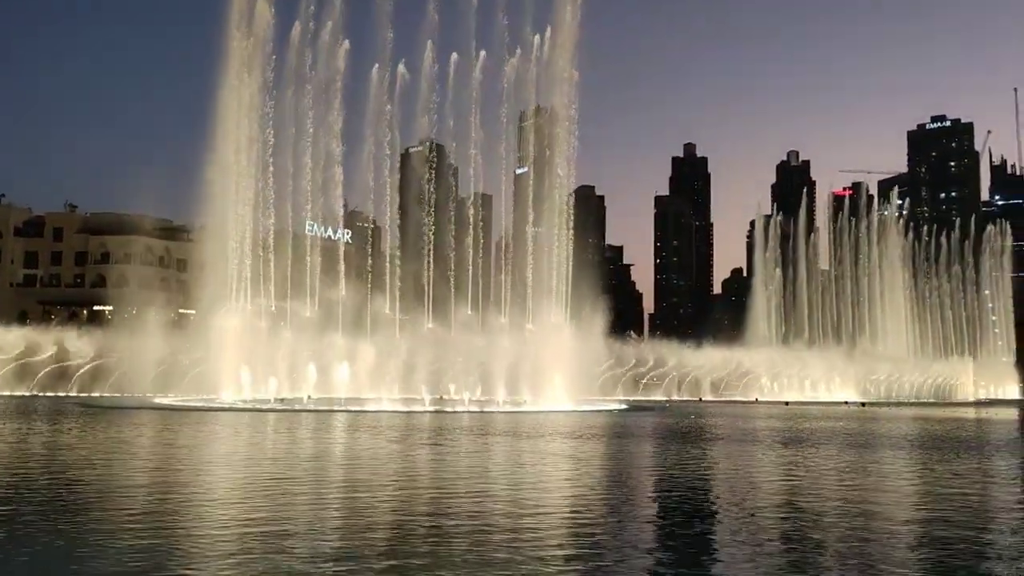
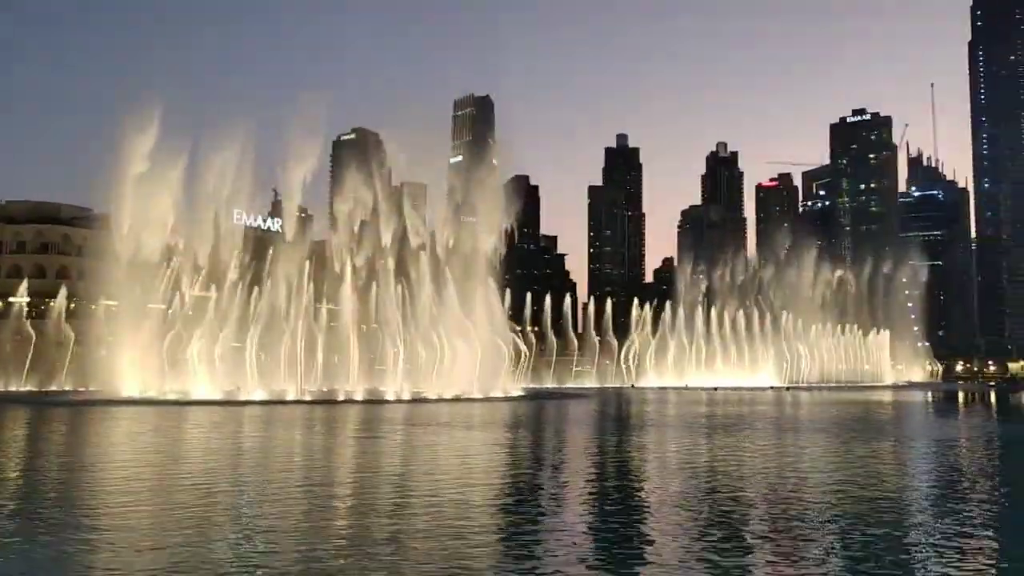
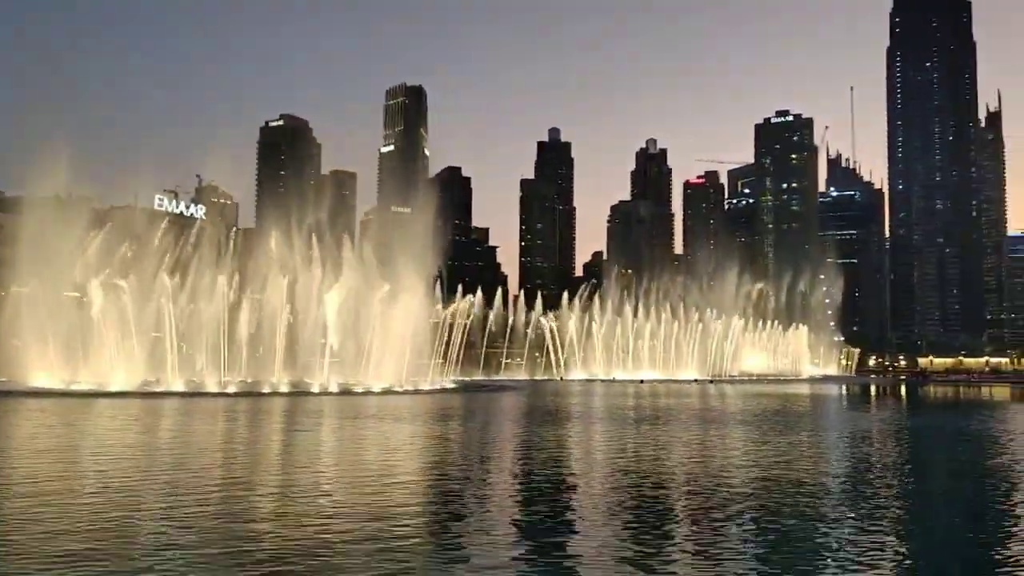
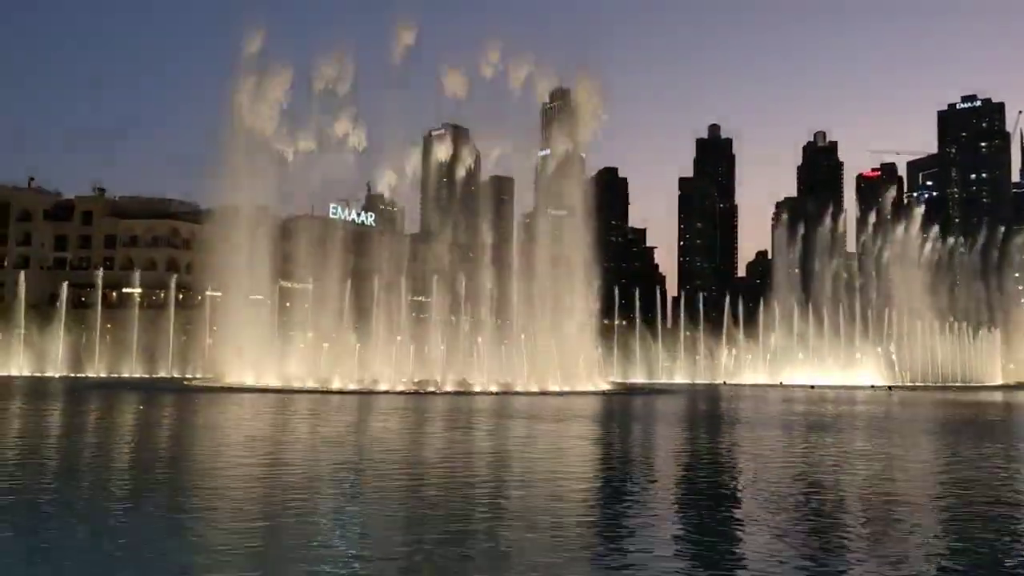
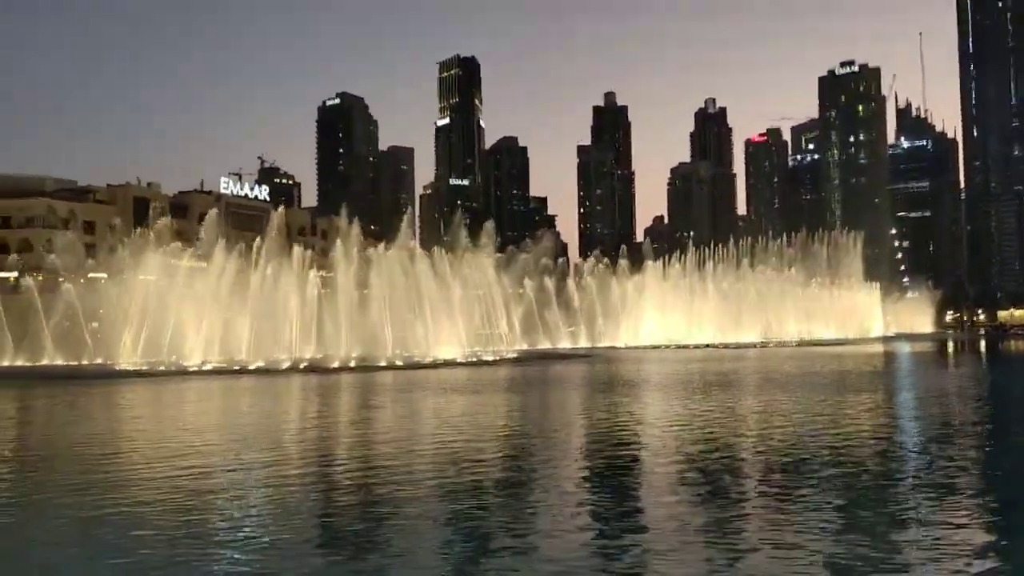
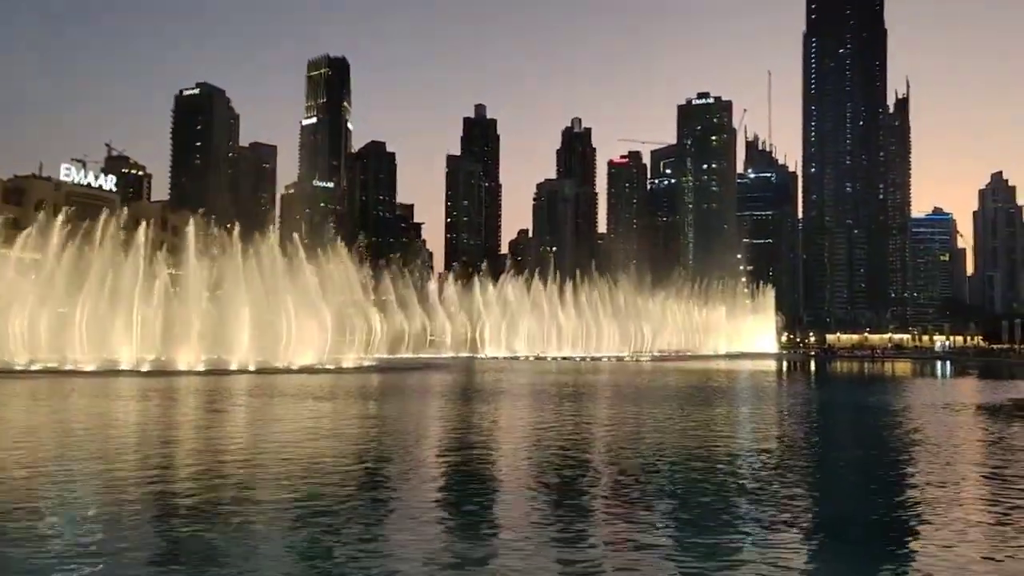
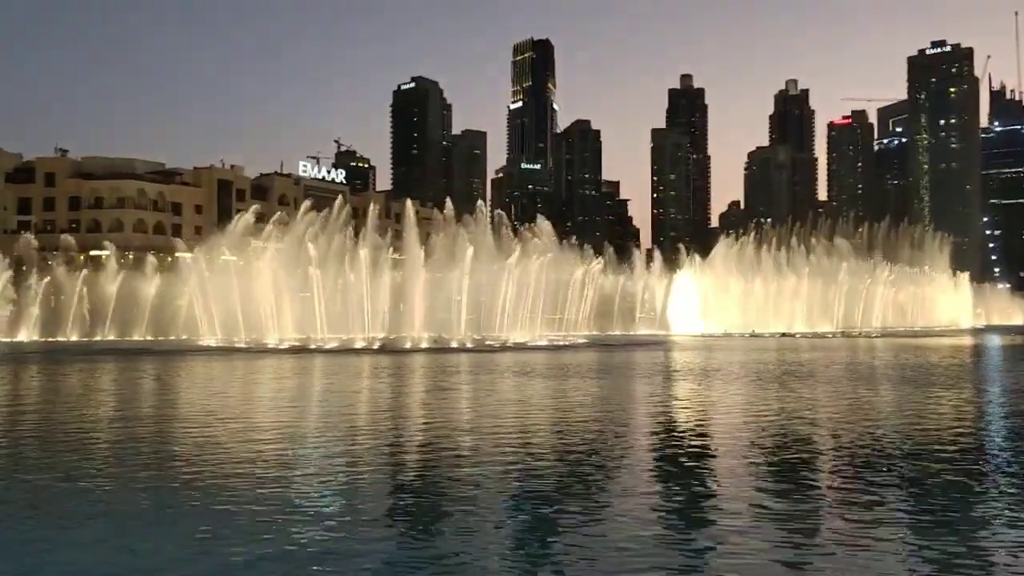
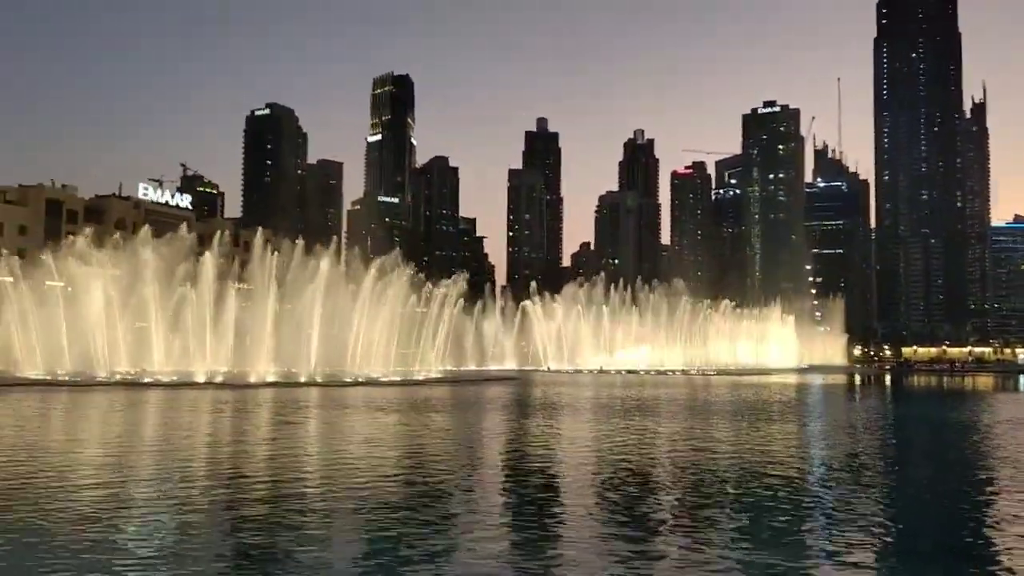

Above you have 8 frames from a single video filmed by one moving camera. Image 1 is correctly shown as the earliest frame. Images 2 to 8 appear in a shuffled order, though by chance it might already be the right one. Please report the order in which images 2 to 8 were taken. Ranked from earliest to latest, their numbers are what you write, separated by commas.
4, 2, 3, 6, 8, 5, 7
